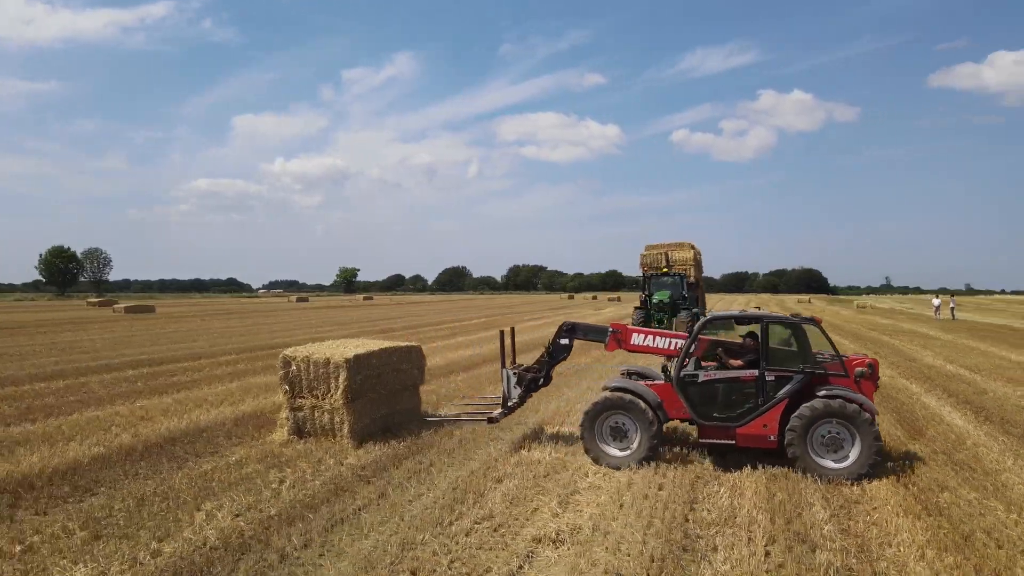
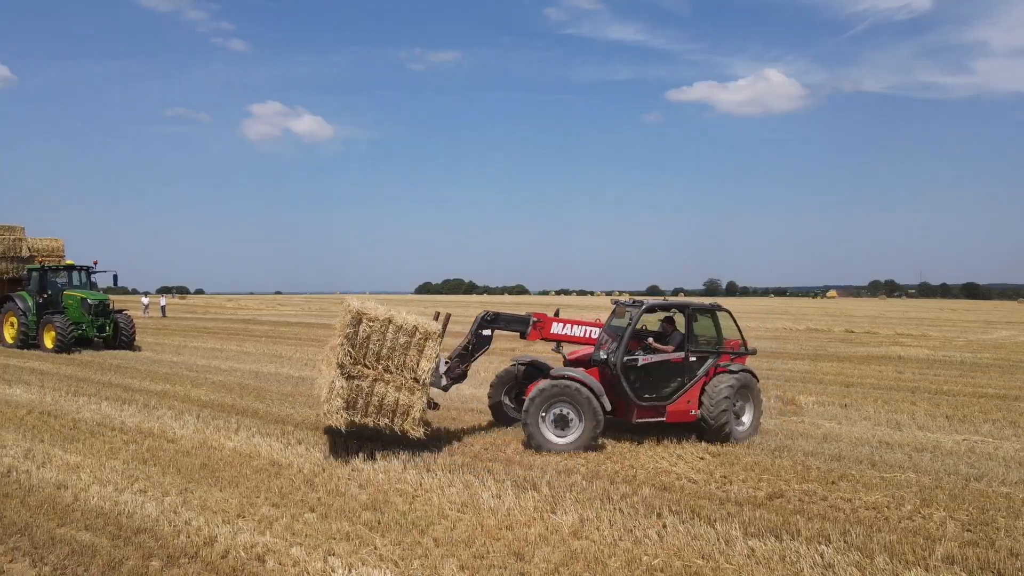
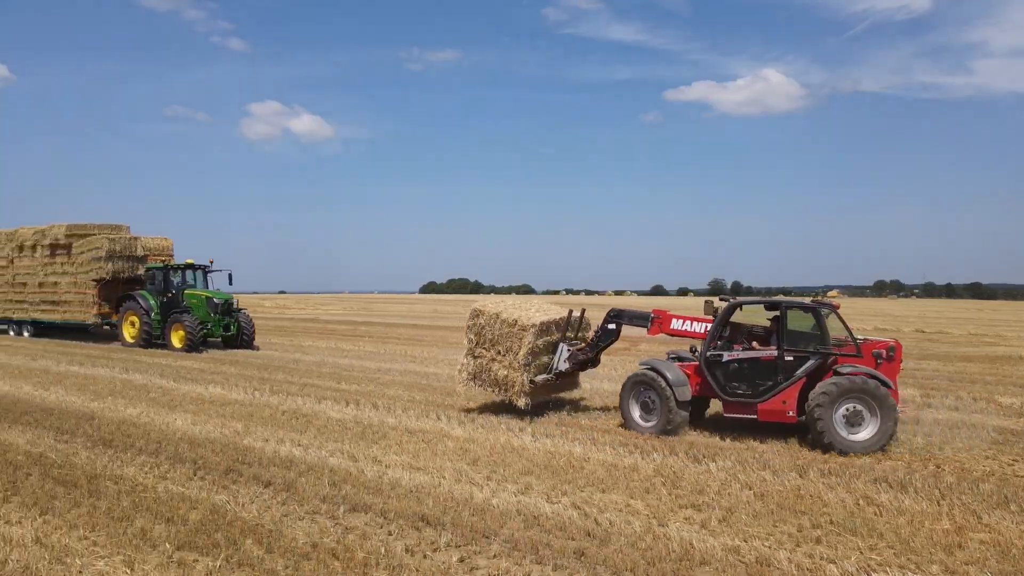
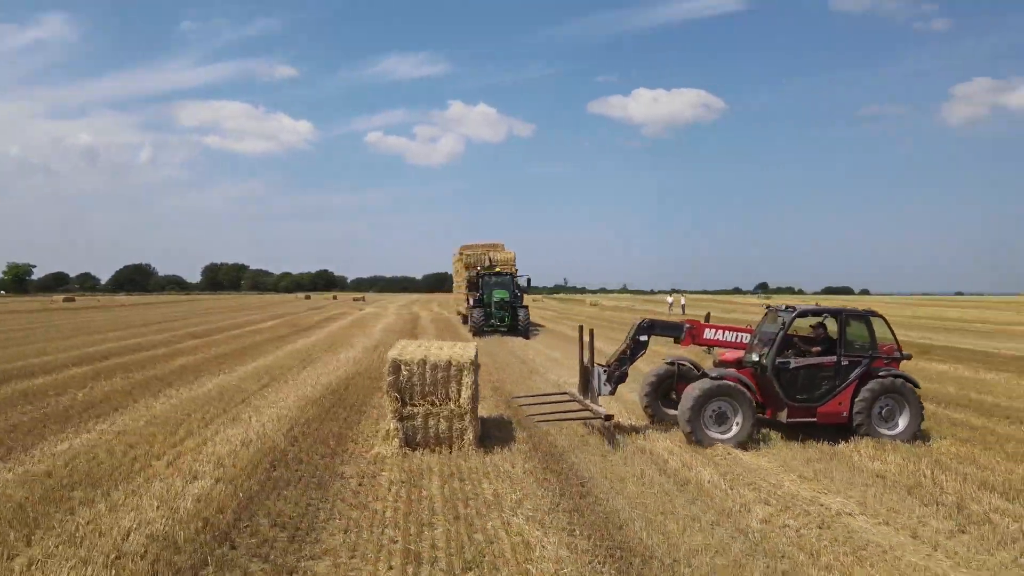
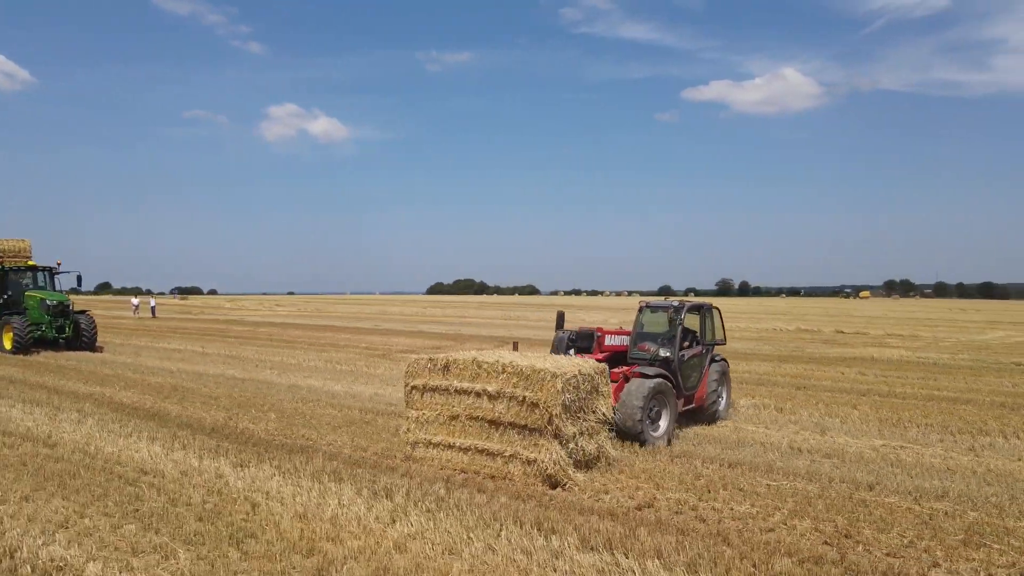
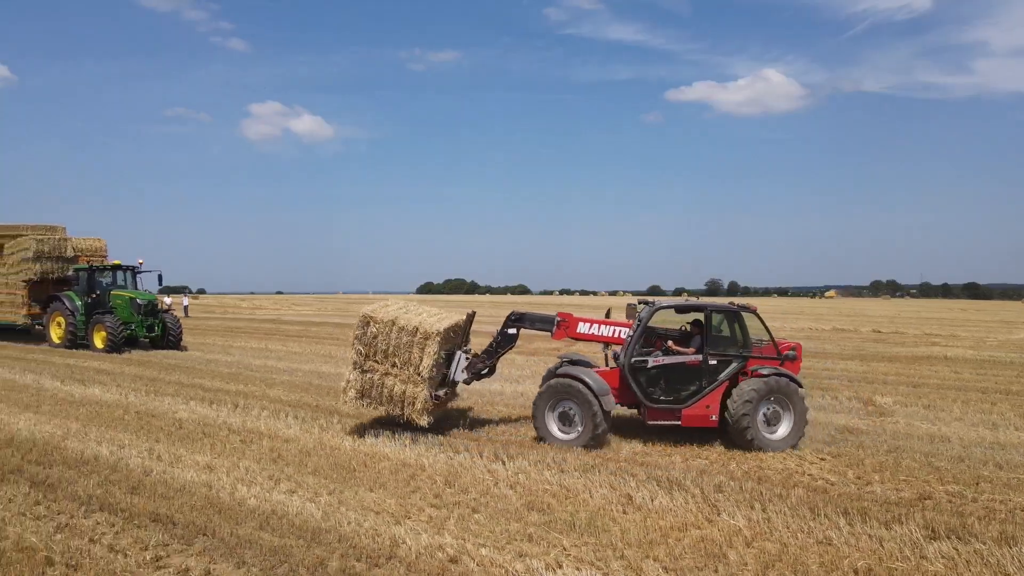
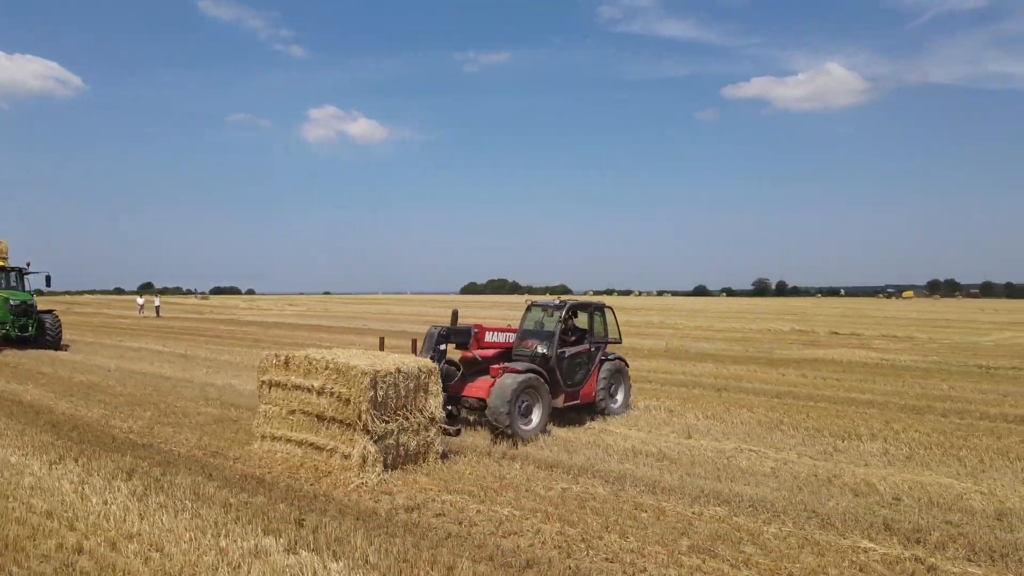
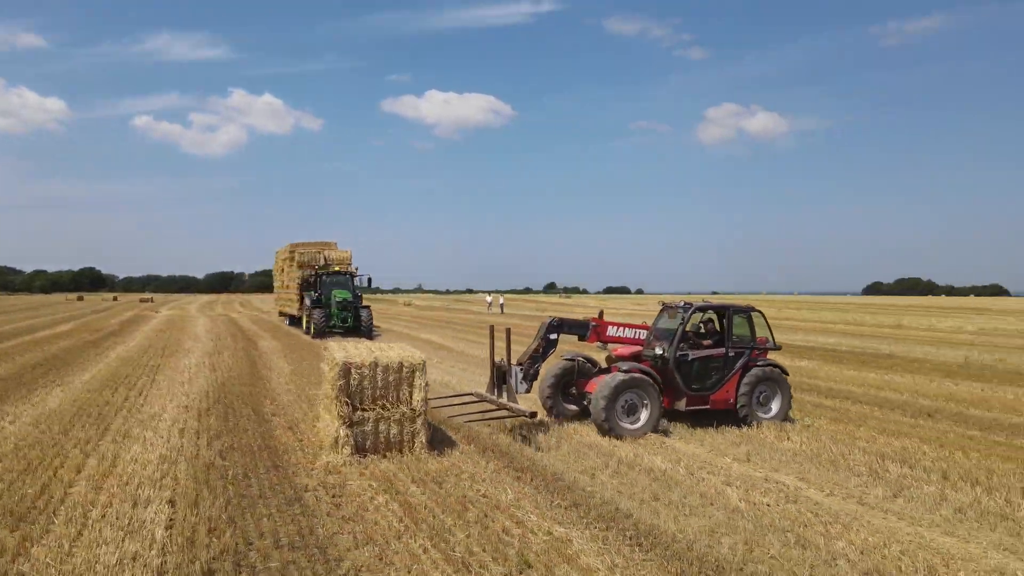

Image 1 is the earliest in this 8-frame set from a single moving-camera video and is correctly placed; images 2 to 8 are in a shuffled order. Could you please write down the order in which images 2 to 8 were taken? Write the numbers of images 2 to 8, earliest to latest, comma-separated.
4, 8, 7, 5, 2, 6, 3
